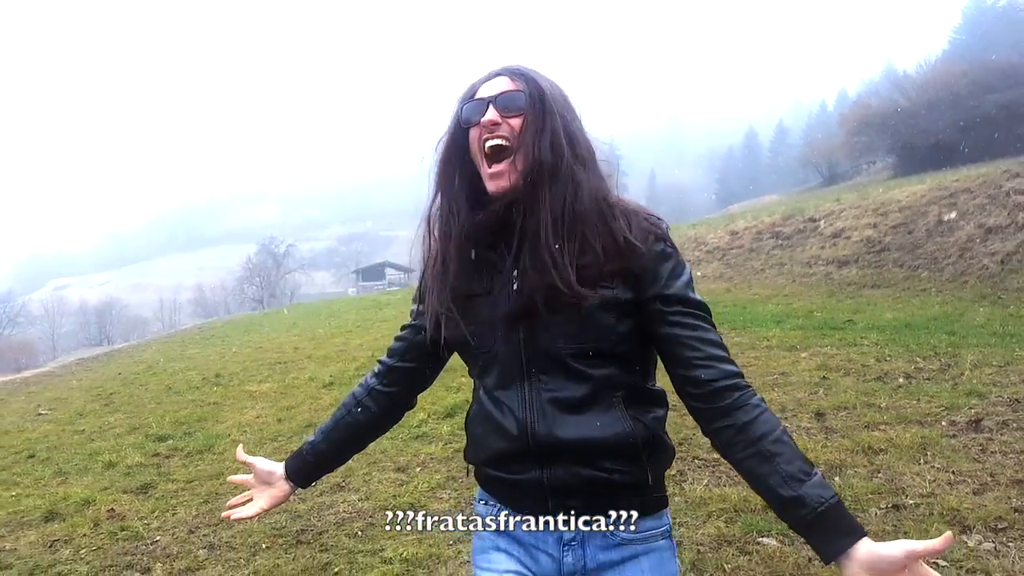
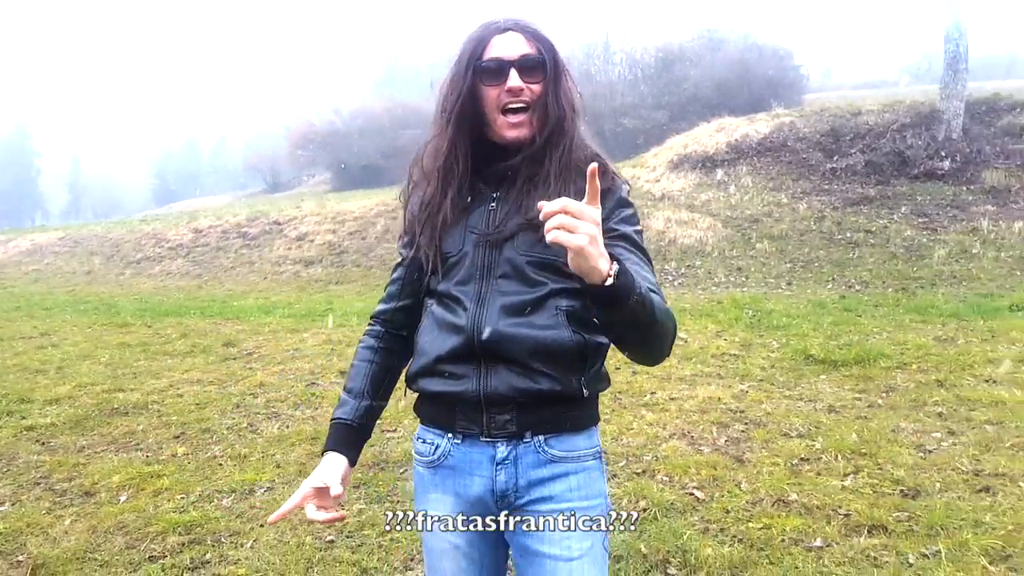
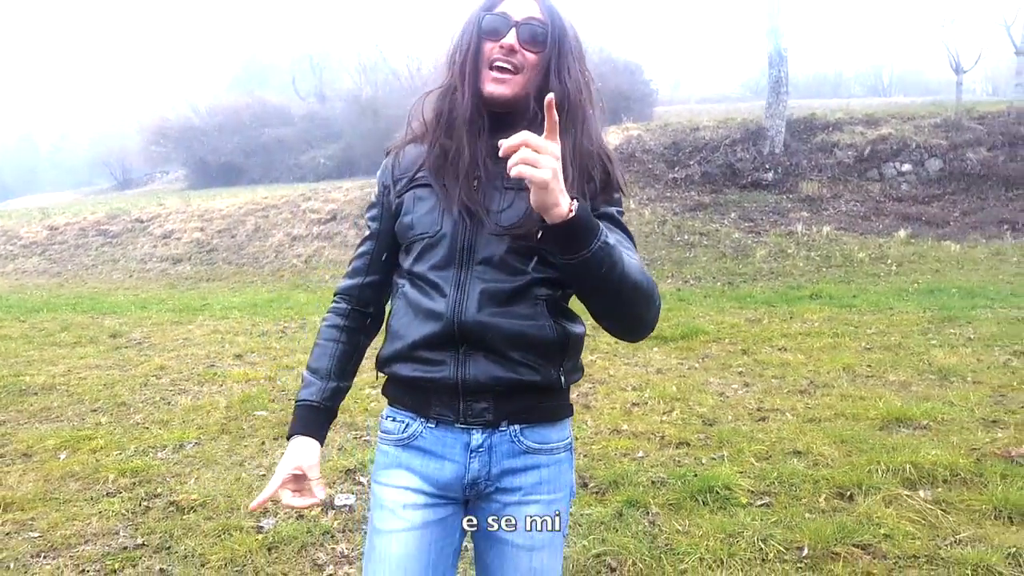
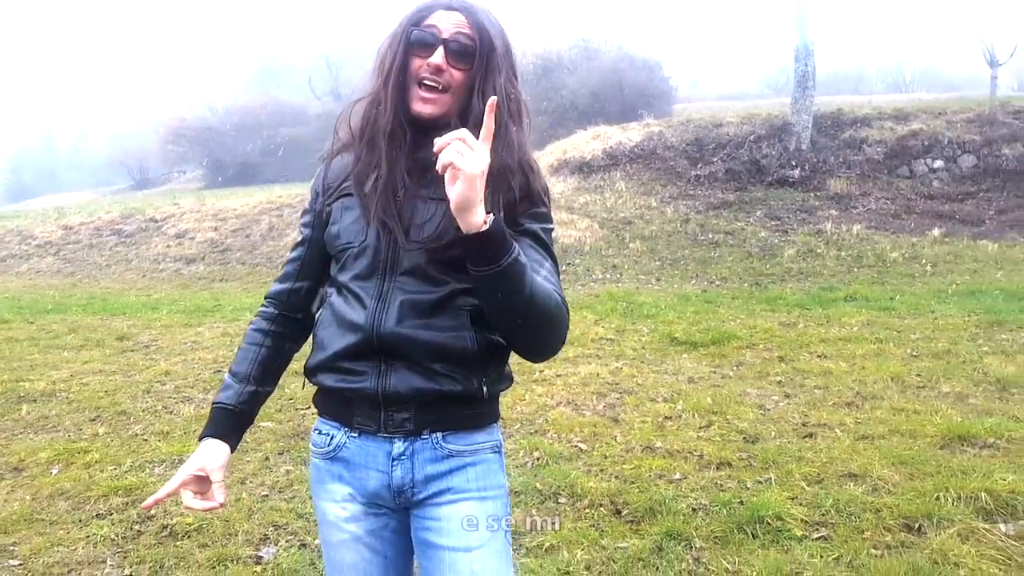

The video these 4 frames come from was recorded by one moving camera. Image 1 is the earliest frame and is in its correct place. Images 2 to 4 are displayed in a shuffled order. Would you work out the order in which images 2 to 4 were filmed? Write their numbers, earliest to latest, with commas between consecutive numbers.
2, 4, 3
